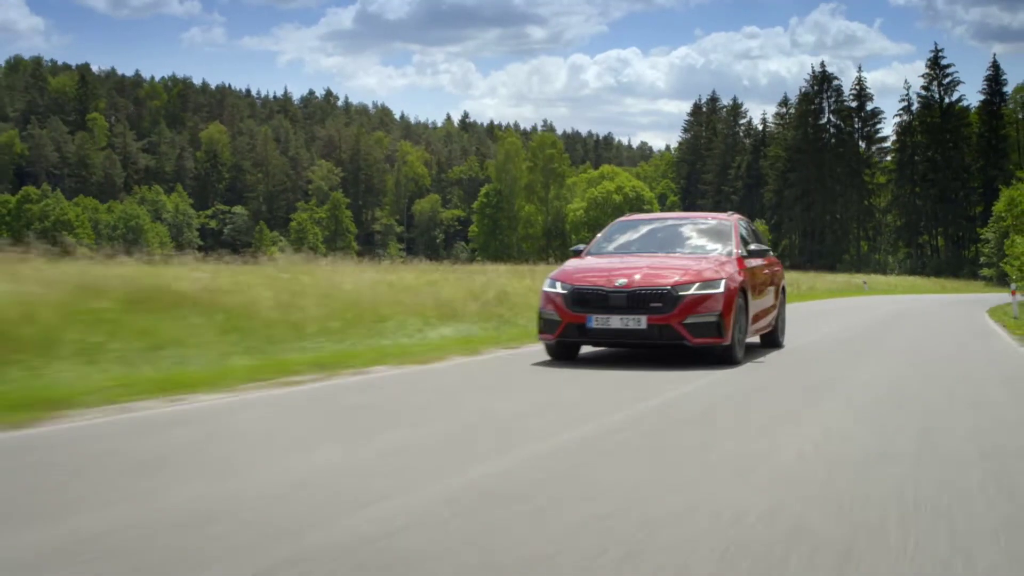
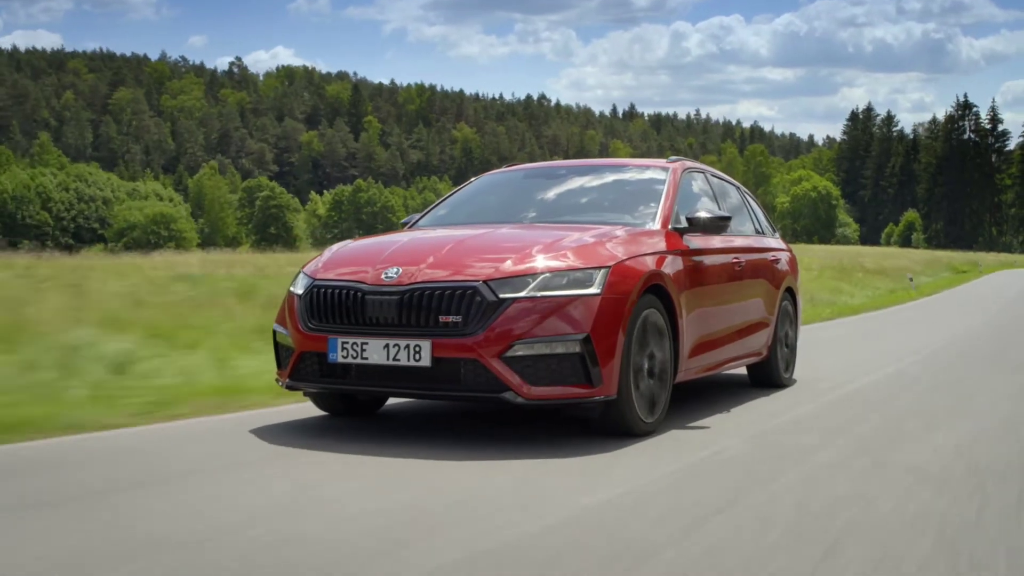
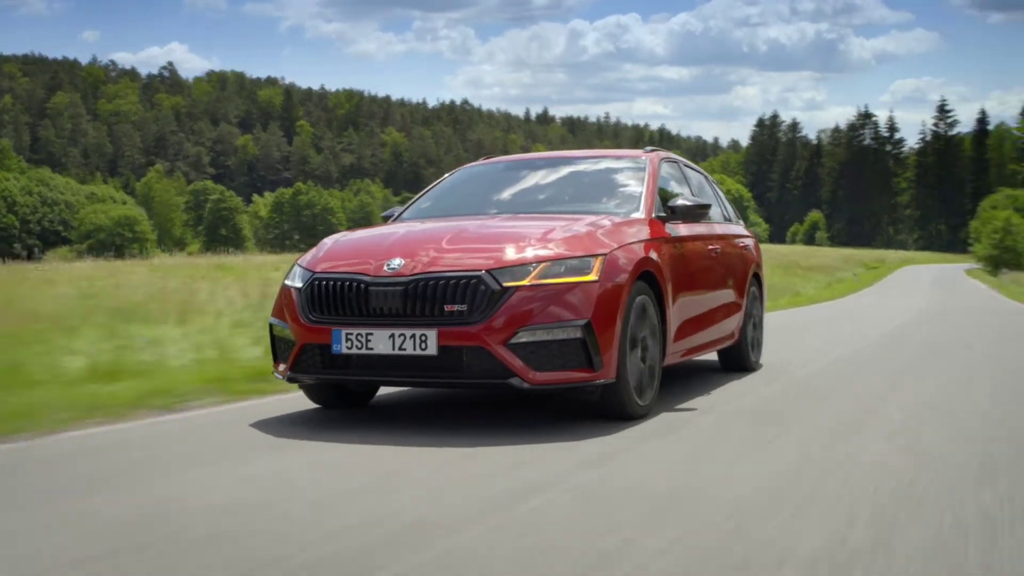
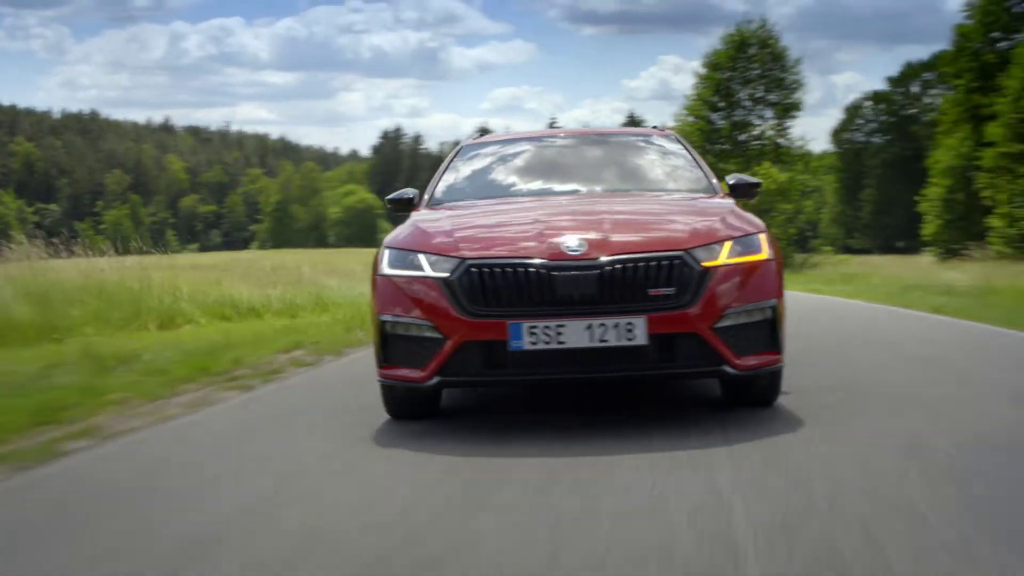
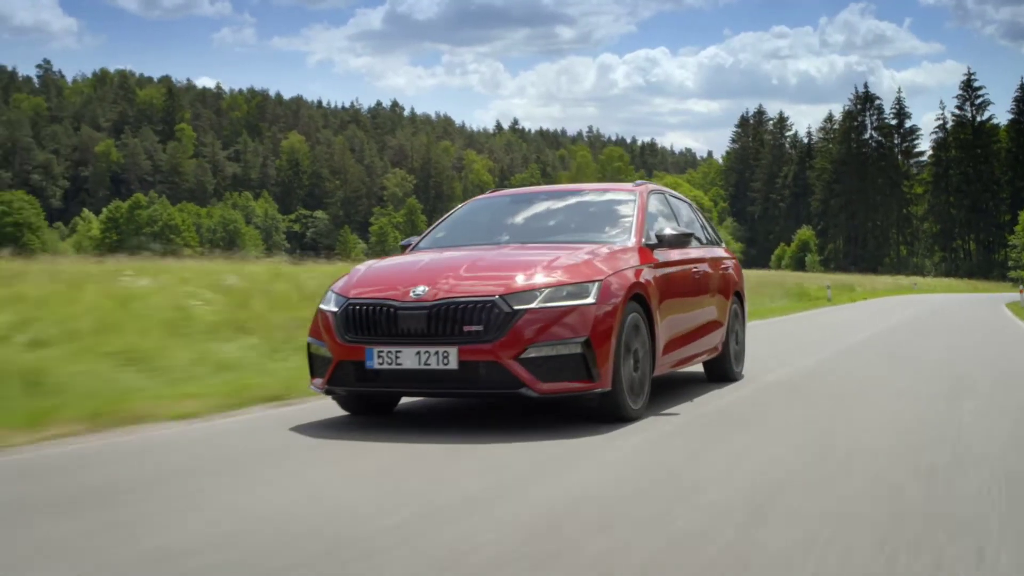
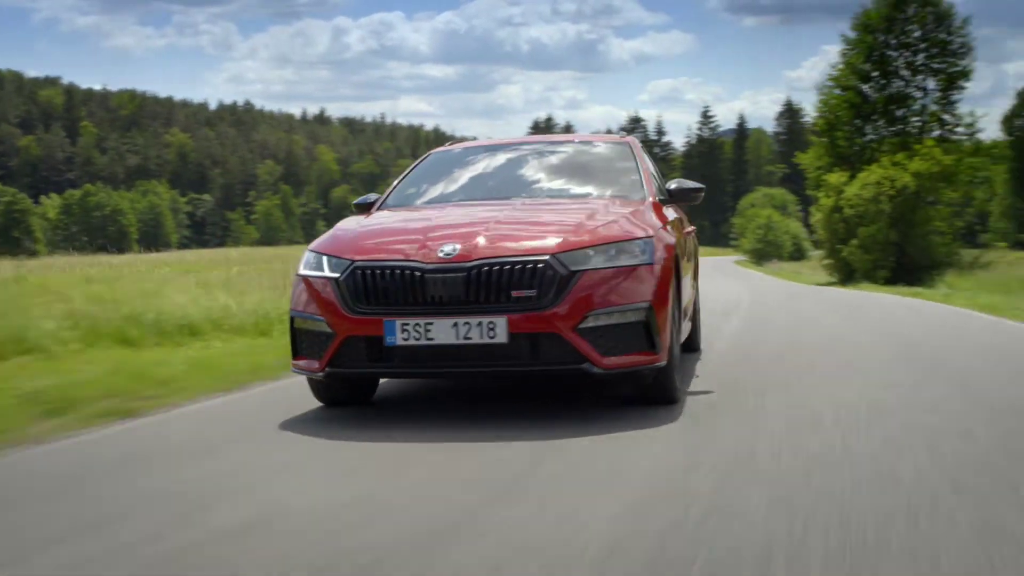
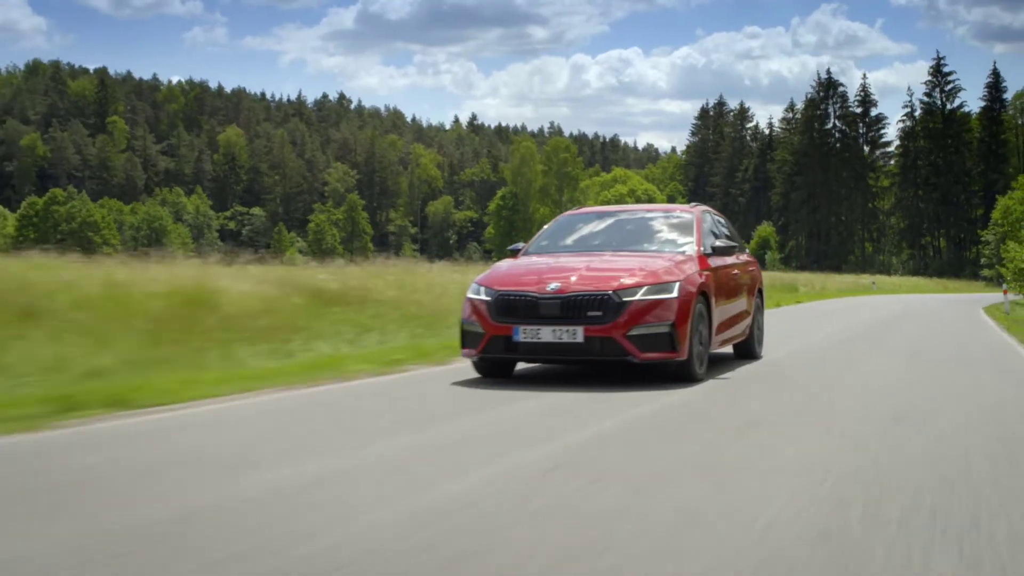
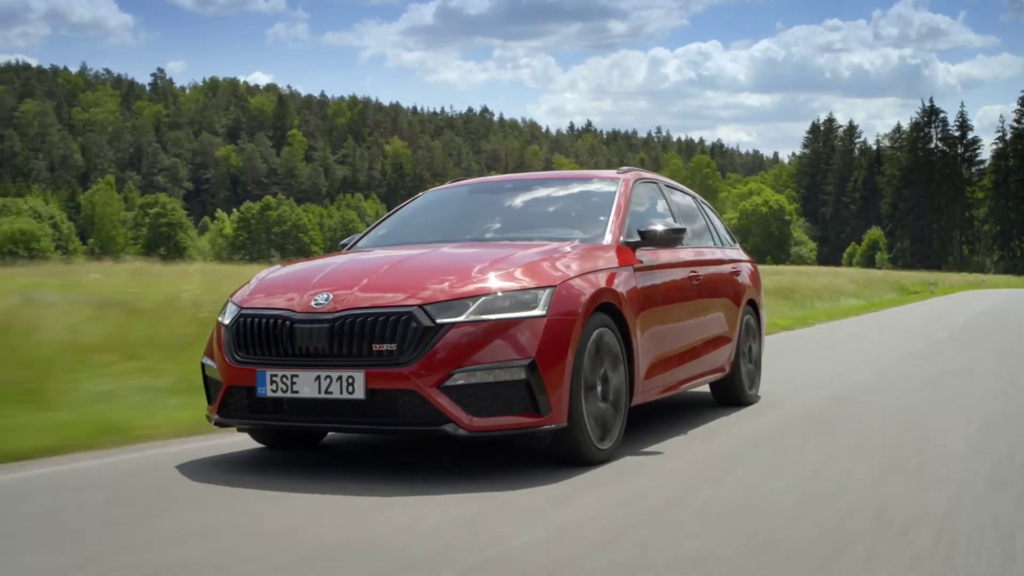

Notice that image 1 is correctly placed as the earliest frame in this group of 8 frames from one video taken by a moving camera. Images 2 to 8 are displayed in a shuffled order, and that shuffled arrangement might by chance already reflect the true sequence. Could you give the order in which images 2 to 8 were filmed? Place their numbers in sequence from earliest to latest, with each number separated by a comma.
7, 5, 8, 2, 3, 6, 4
